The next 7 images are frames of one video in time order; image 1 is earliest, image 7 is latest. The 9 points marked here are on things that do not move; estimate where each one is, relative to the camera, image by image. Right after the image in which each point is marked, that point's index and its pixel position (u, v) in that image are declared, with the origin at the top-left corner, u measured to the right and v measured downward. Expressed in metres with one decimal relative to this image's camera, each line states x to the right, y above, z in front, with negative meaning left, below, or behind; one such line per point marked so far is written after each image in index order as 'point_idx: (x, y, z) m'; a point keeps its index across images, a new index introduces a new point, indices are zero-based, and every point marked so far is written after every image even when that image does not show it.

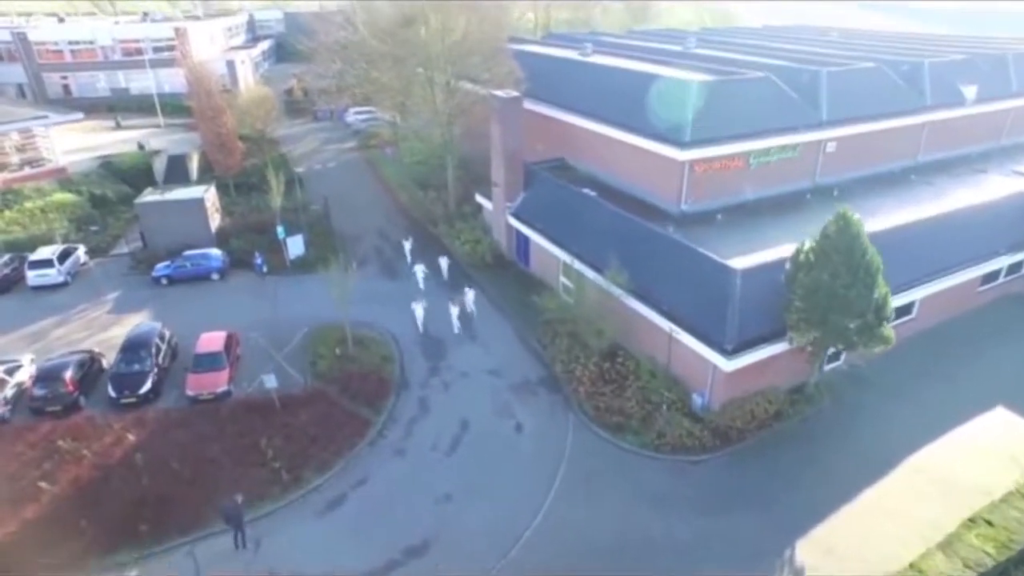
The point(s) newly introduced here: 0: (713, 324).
0: (+3.2, -0.6, +18.9) m
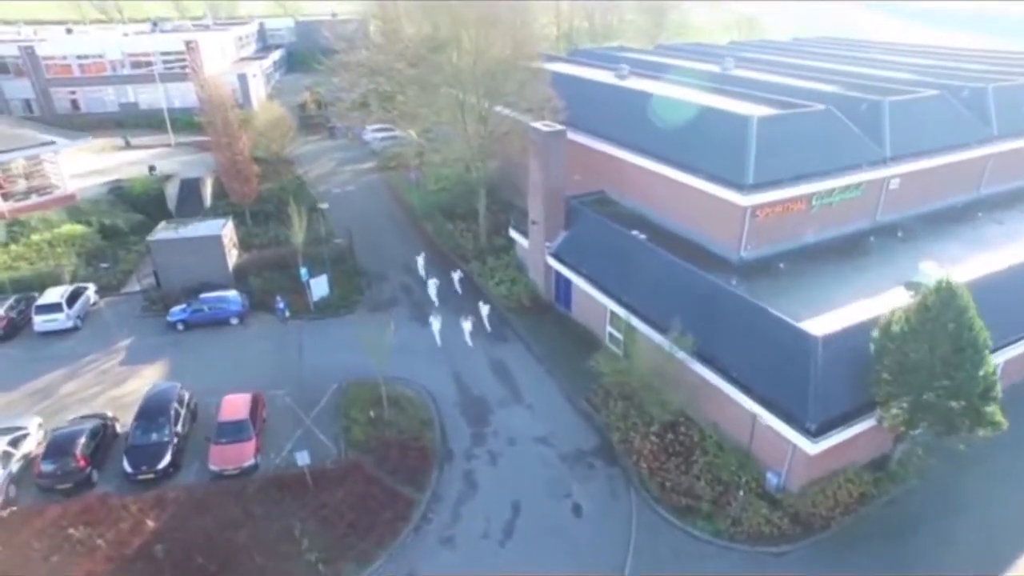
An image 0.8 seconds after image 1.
0: (+4.0, -1.6, +17.1) m
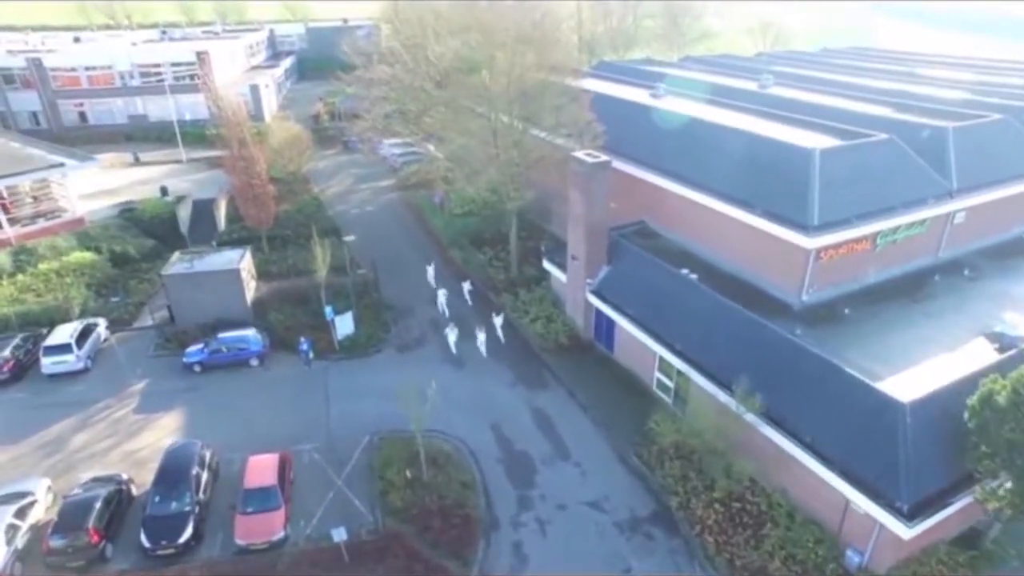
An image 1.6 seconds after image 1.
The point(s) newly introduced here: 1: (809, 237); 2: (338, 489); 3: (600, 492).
0: (+4.8, -2.4, +15.5) m
1: (+5.0, +0.9, +19.9) m
2: (-2.7, -3.2, +18.8) m
3: (+1.4, -3.2, +19.0) m
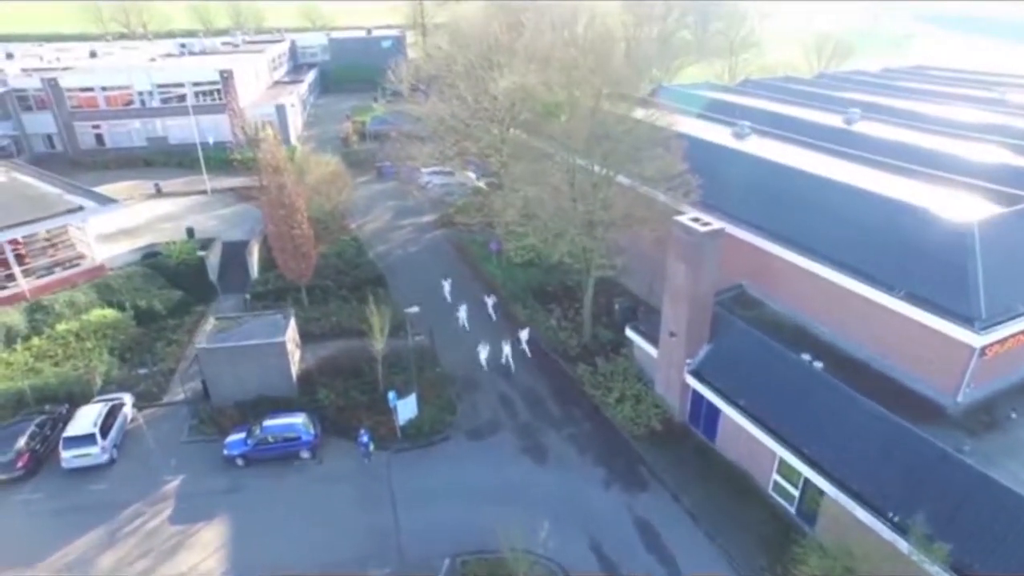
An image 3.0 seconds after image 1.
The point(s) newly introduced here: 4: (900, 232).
0: (+6.3, -3.8, +12.3) m
1: (+6.5, -0.6, +16.7) m
2: (-1.2, -4.6, +15.6) m
3: (+2.9, -4.7, +15.8) m
4: (+6.2, +1.0, +19.3) m
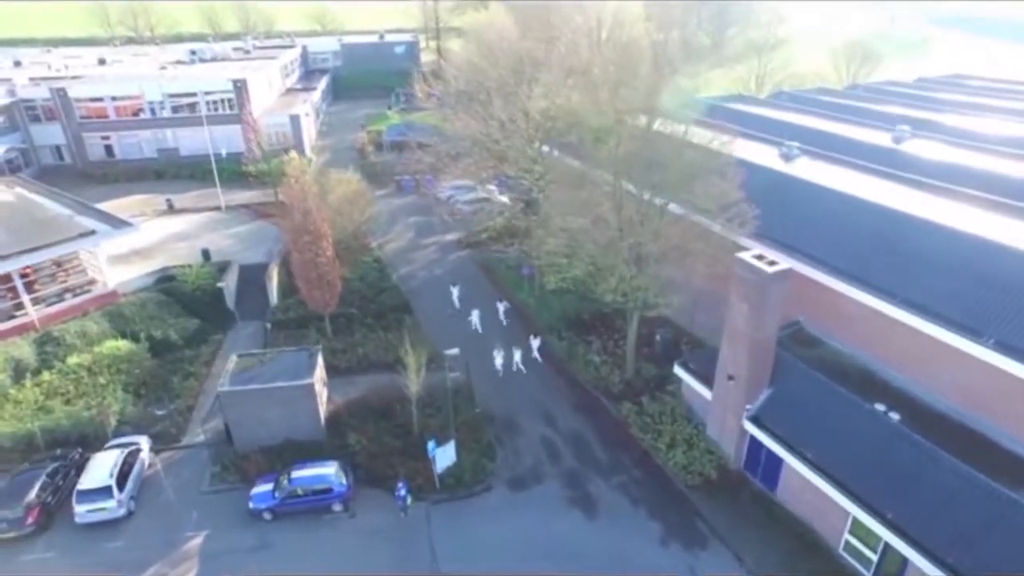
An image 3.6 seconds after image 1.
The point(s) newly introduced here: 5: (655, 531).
0: (+7.0, -4.5, +10.7) m
1: (+7.3, -1.3, +15.2) m
2: (-0.4, -5.2, +14.1) m
3: (+3.7, -5.4, +14.3) m
4: (+7.0, +0.3, +17.8) m
5: (+2.3, -3.9, +19.2) m
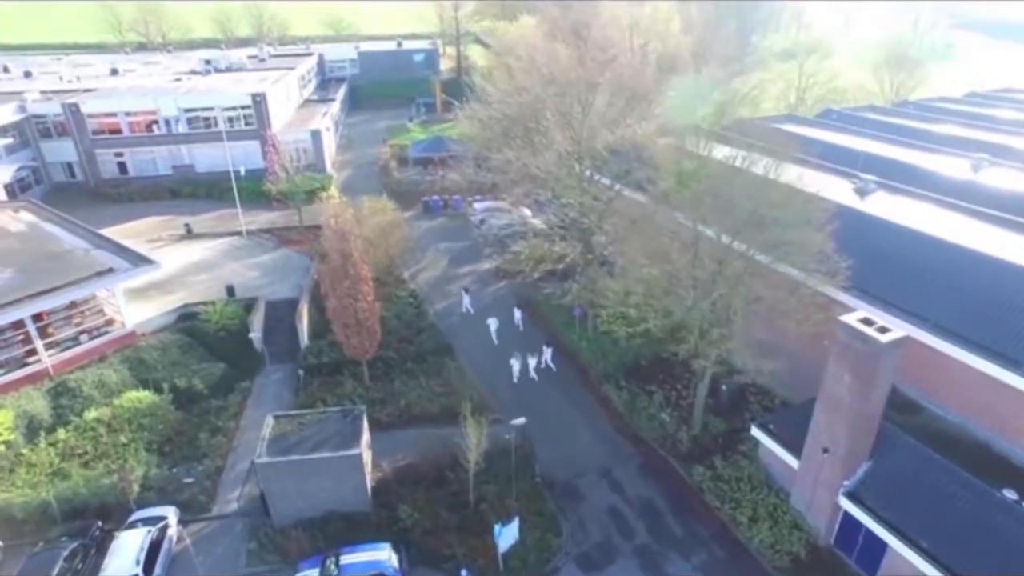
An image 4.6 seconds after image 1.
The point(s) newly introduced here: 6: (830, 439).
0: (+8.1, -5.5, +8.6) m
1: (+8.3, -2.2, +13.0) m
2: (+0.6, -6.2, +12.0) m
3: (+4.7, -6.3, +12.2) m
4: (+8.1, -0.7, +15.7) m
5: (+3.4, -4.8, +17.1) m
6: (+4.8, -2.2, +18.0) m
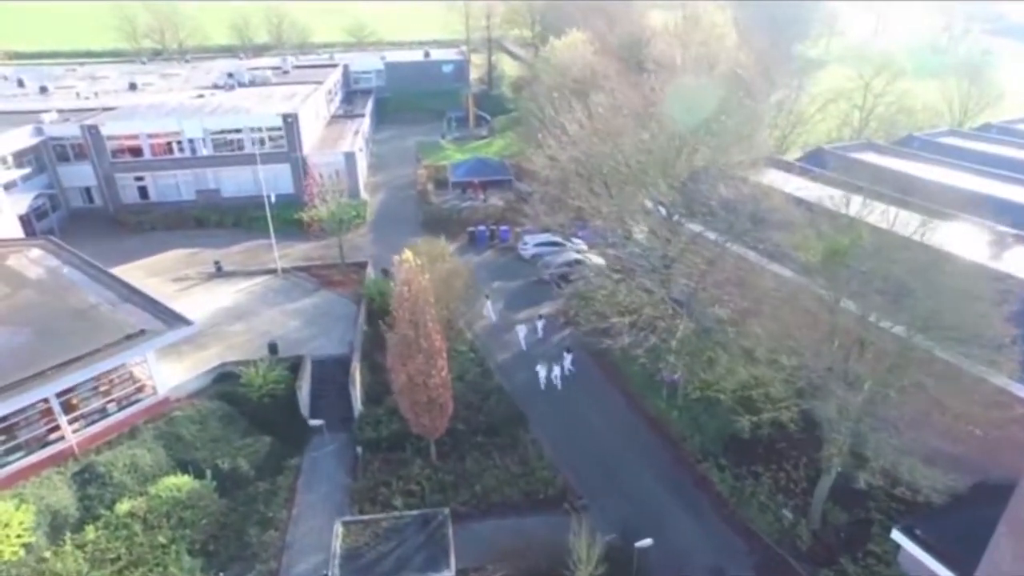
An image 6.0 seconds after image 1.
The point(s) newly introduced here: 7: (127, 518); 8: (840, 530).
0: (+9.6, -6.8, +5.5) m
1: (+9.9, -3.5, +10.0) m
2: (+2.1, -7.4, +9.0) m
3: (+6.3, -7.6, +9.1) m
4: (+9.6, -1.9, +12.6) m
5: (+4.9, -6.1, +14.1) m
6: (+6.4, -3.5, +14.9) m
7: (-6.3, -3.7, +19.5) m
8: (+5.4, -4.0, +19.5) m
